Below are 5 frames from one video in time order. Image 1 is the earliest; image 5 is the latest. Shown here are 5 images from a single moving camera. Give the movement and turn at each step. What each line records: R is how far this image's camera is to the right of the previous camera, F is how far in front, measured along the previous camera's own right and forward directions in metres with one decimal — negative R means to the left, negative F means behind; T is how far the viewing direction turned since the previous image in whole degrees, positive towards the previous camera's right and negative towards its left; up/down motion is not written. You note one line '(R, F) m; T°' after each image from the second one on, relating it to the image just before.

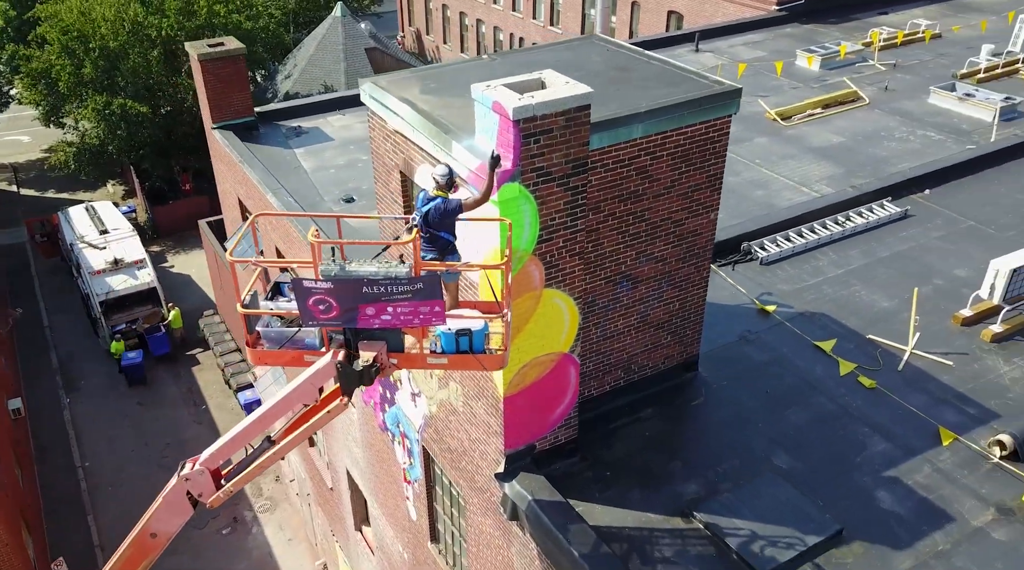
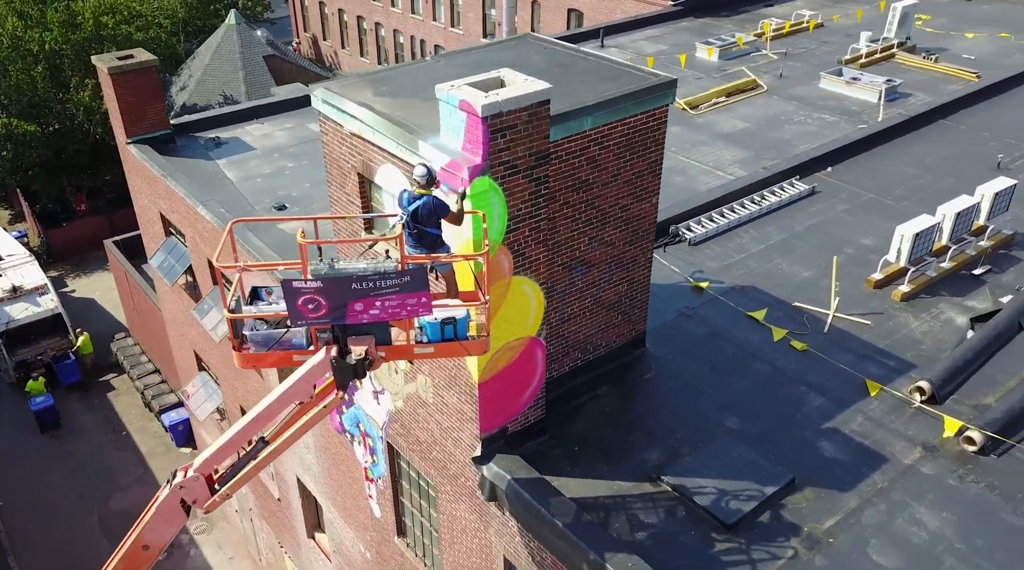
(-0.9, -0.5) m; +7°
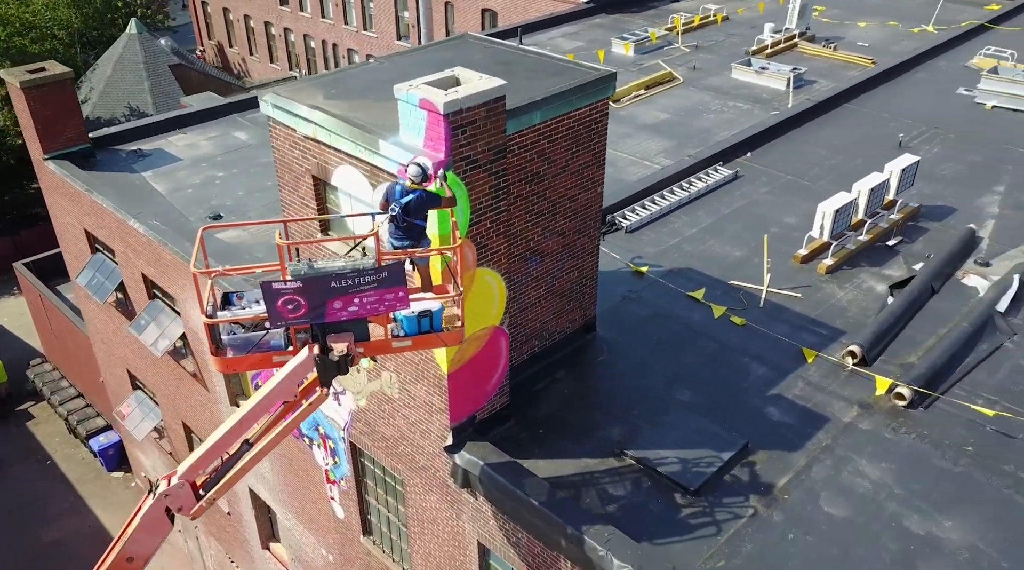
(-0.7, -0.4) m; +6°
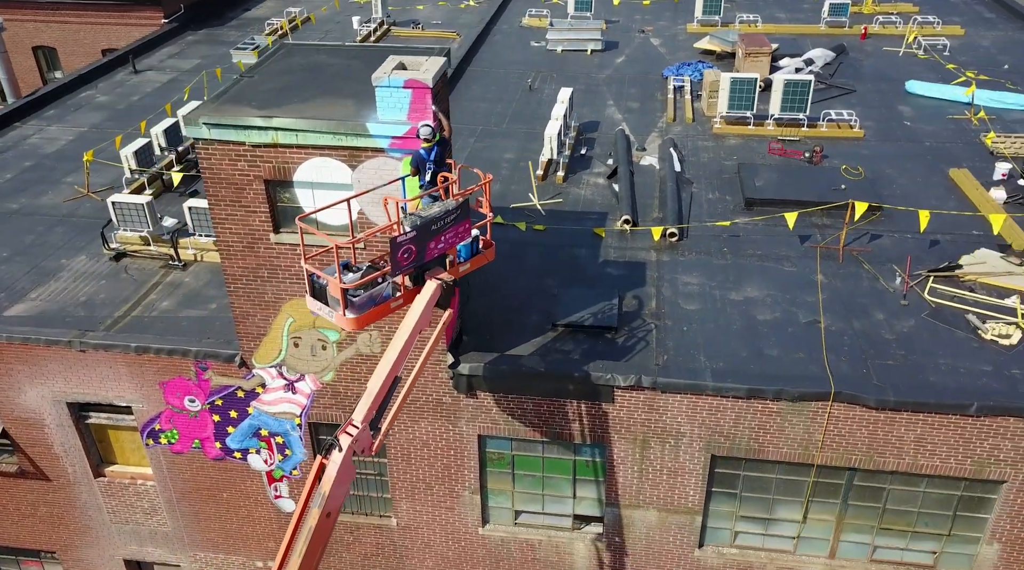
(-7.5, -1.0) m; +33°
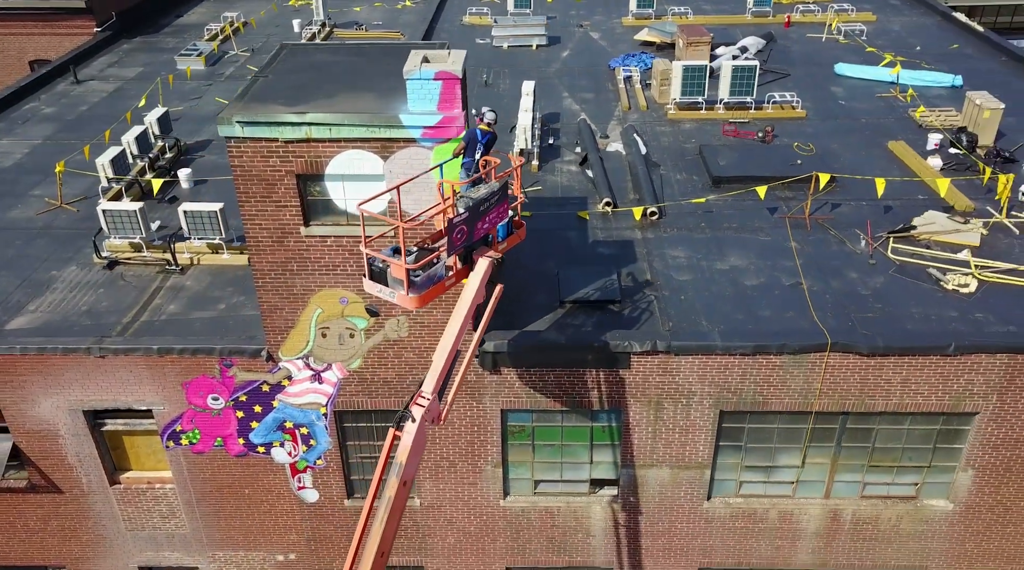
(-2.0, -0.7) m; +6°
